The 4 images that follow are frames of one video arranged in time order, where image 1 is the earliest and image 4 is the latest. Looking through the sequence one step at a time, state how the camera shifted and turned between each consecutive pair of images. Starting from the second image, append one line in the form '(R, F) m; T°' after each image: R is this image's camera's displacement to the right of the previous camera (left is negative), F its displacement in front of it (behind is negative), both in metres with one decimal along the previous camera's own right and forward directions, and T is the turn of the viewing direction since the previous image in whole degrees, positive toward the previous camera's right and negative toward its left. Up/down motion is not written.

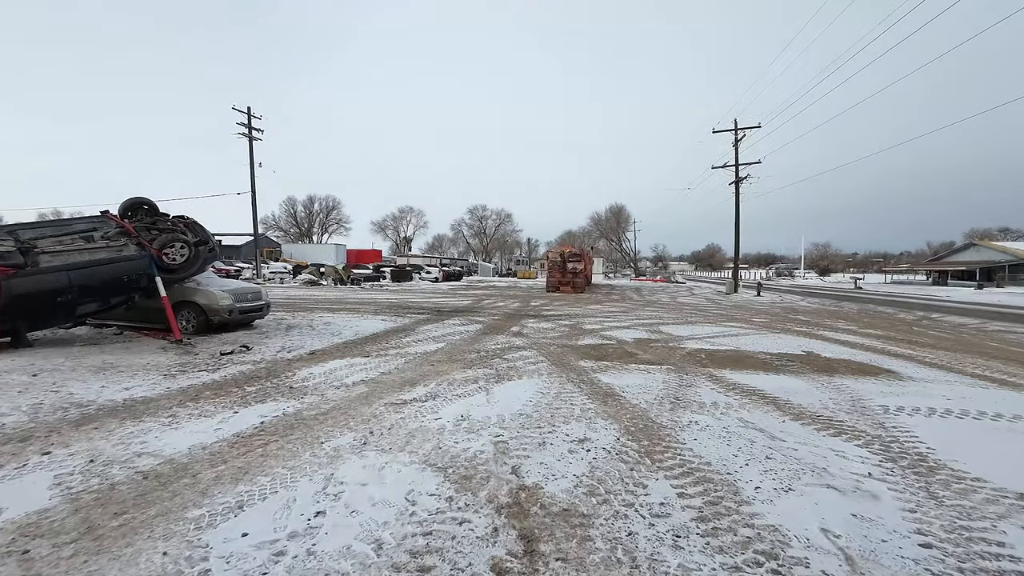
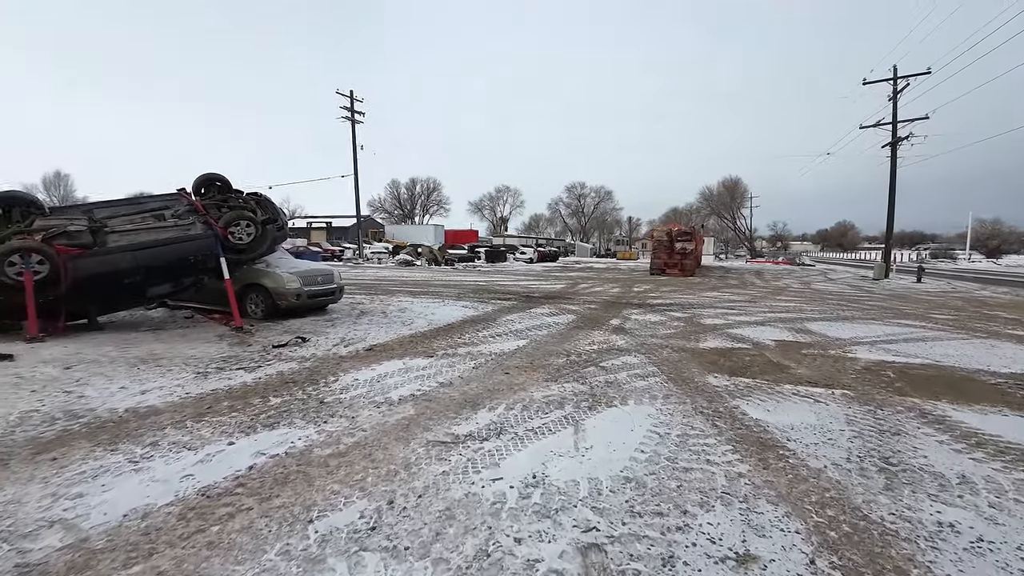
(0.0, +1.8) m; -12°
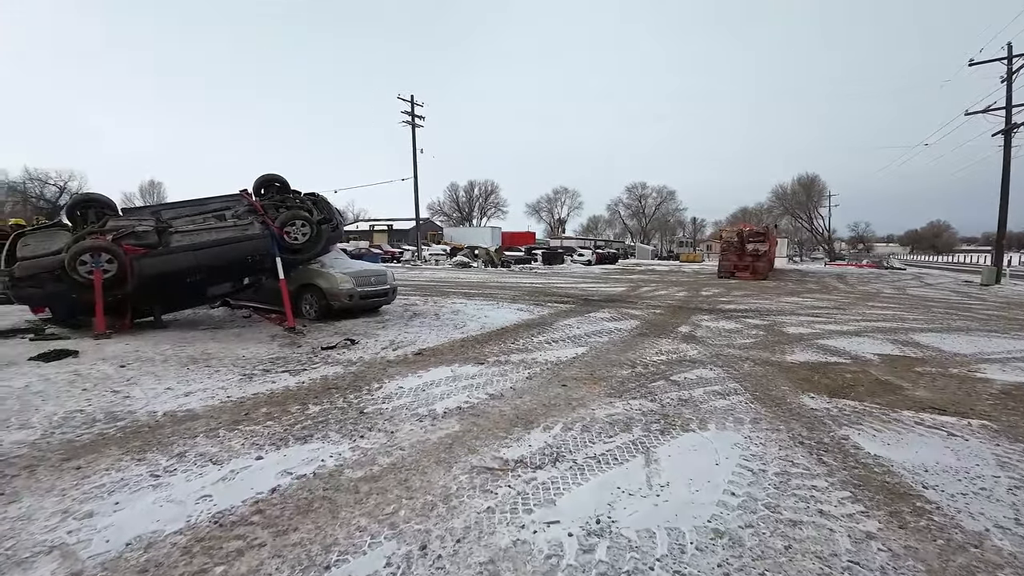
(0.0, +0.6) m; -7°
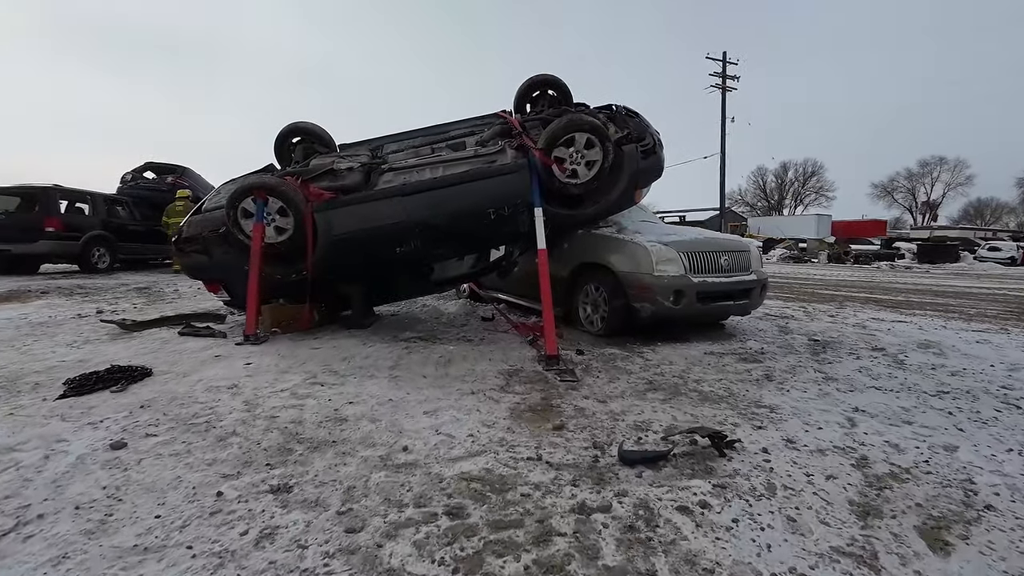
(-2.0, +4.7) m; -32°
